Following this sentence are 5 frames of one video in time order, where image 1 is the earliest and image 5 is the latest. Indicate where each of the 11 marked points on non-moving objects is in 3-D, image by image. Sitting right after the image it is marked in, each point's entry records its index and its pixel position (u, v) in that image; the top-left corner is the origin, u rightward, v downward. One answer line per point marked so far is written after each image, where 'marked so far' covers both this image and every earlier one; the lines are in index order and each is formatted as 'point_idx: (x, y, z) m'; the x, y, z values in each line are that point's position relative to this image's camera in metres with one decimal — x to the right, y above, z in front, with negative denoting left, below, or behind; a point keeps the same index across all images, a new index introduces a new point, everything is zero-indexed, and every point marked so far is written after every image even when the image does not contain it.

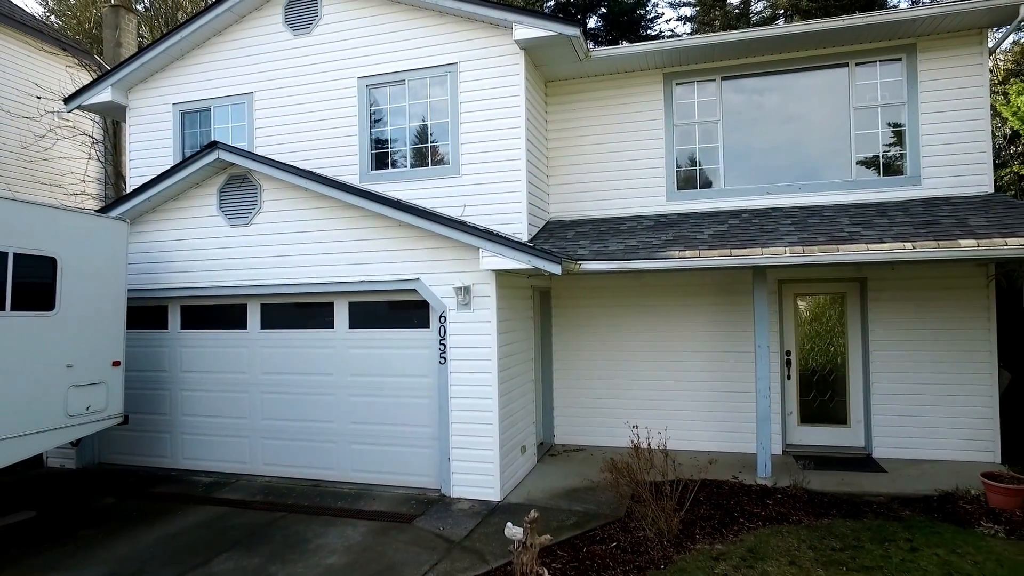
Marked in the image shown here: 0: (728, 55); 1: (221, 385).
0: (+3.0, +3.2, +7.8) m
1: (-3.8, -1.3, +7.4) m
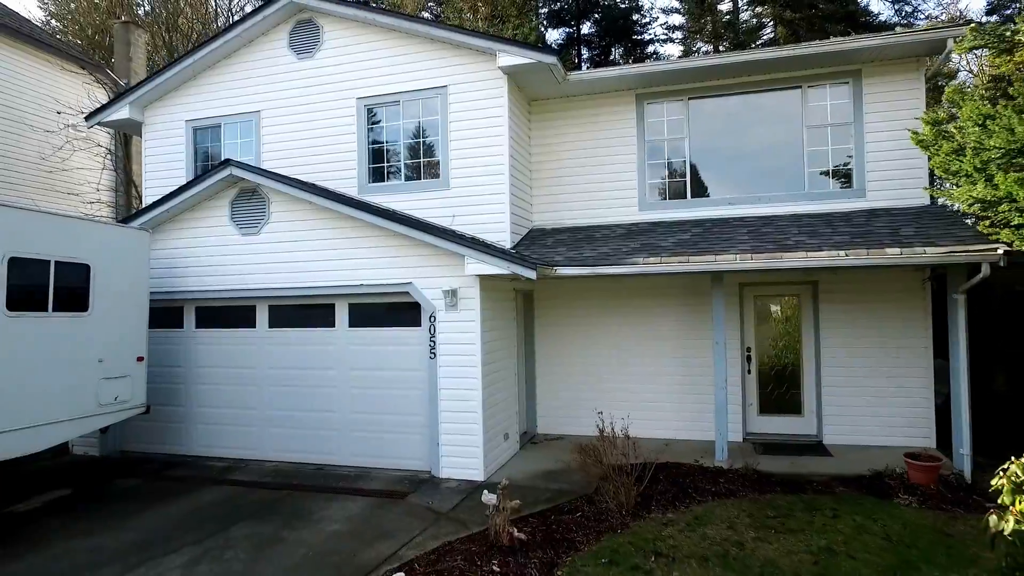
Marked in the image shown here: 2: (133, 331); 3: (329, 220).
0: (+2.7, +3.1, +8.6) m
1: (-4.0, -1.3, +8.2) m
2: (-4.8, -0.5, +7.3) m
3: (-2.4, +0.9, +7.6) m
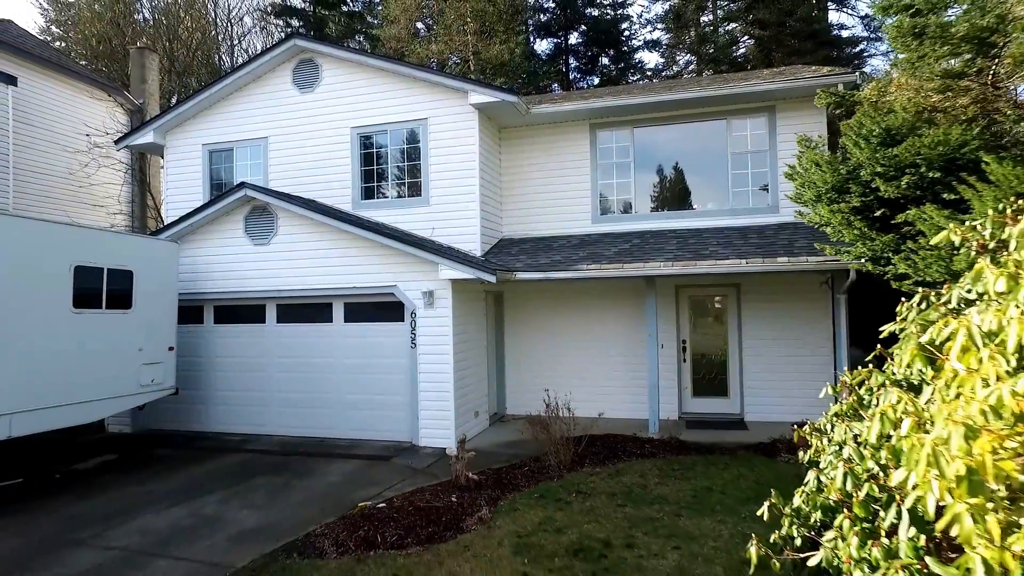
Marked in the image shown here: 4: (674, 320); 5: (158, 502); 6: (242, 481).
0: (+2.2, +3.1, +10.1) m
1: (-4.5, -1.3, +9.7) m
2: (-5.3, -0.6, +8.8) m
3: (-2.9, +0.9, +9.1) m
4: (+2.9, -0.6, +10.1) m
5: (-4.0, -2.4, +6.5) m
6: (-3.4, -2.4, +7.2) m
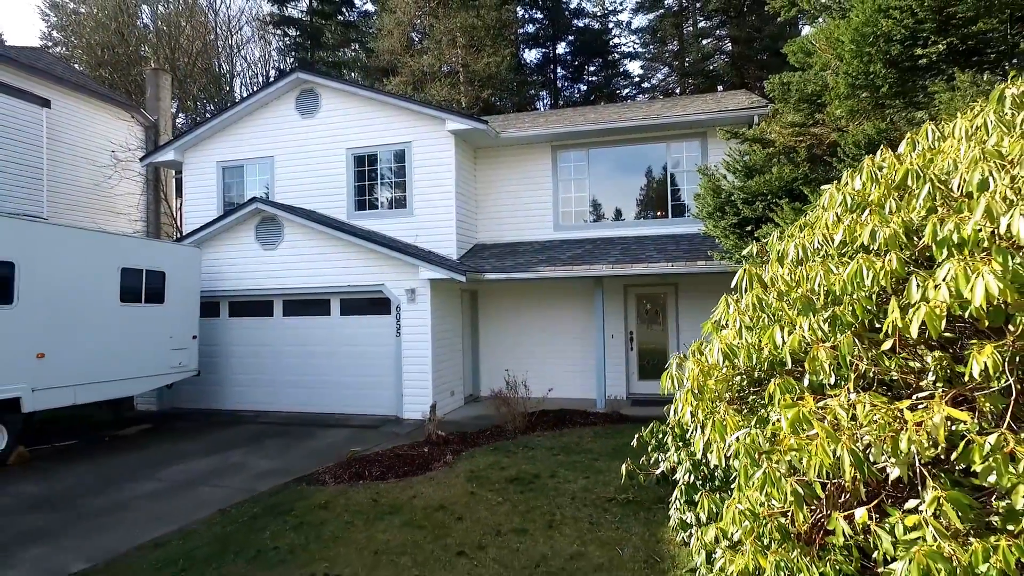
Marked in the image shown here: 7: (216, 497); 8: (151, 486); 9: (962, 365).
0: (+1.7, +3.1, +11.9) m
1: (-5.1, -1.3, +11.3) m
2: (-5.9, -0.5, +10.5) m
3: (-3.5, +0.9, +10.8) m
4: (+2.3, -0.5, +11.8) m
5: (-4.6, -2.4, +8.2) m
6: (-3.9, -2.4, +8.9) m
7: (-3.2, -2.3, +6.2) m
8: (-4.2, -2.3, +6.7) m
9: (+2.2, -0.4, +2.8) m
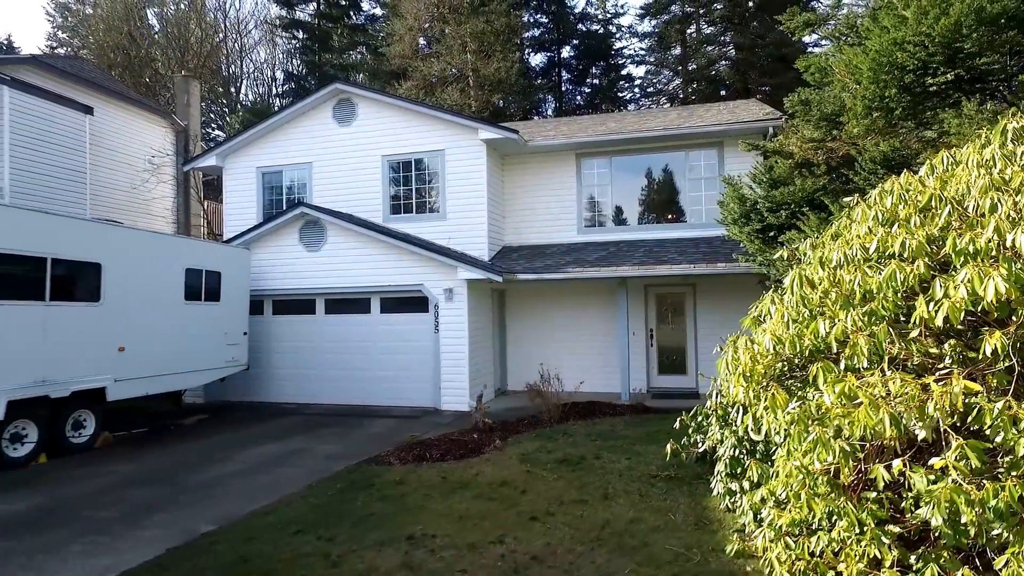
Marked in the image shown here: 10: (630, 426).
0: (+2.3, +3.1, +12.6) m
1: (-4.5, -1.3, +12.0) m
2: (-5.3, -0.5, +11.2) m
3: (-2.9, +0.9, +11.4) m
4: (+2.9, -0.5, +12.5) m
5: (-3.9, -2.4, +8.8) m
6: (-3.3, -2.4, +9.6) m
7: (-2.6, -2.3, +6.9) m
8: (-3.6, -2.3, +7.3) m
9: (+2.9, -0.4, +3.5) m
10: (+1.9, -2.2, +9.1) m
